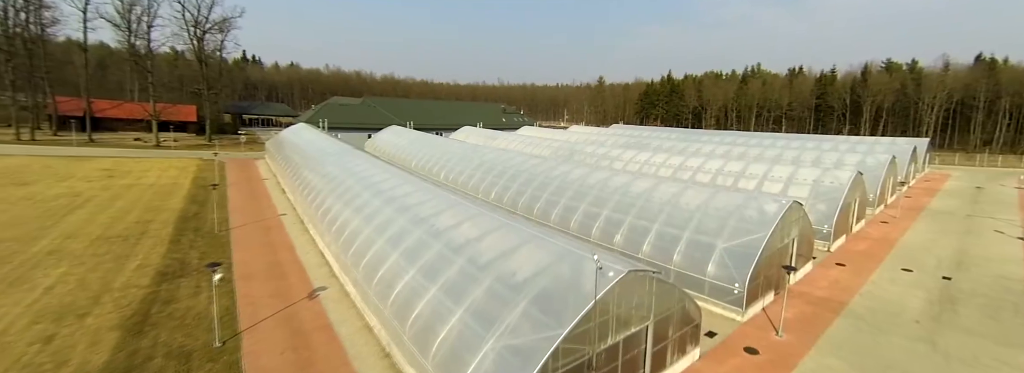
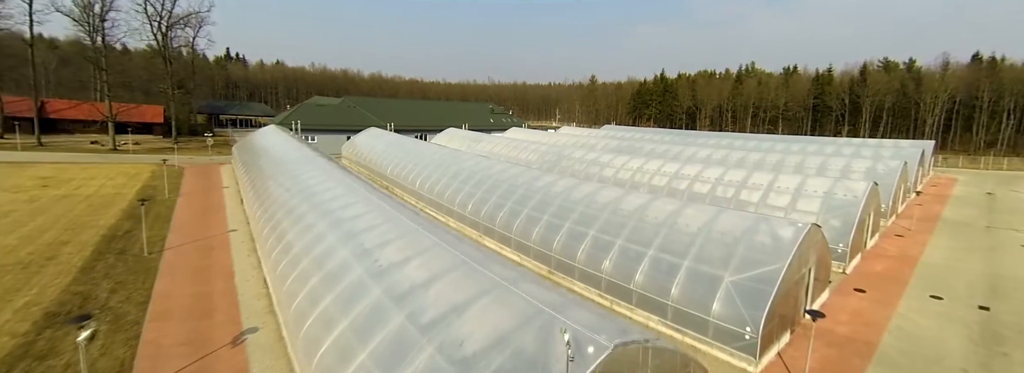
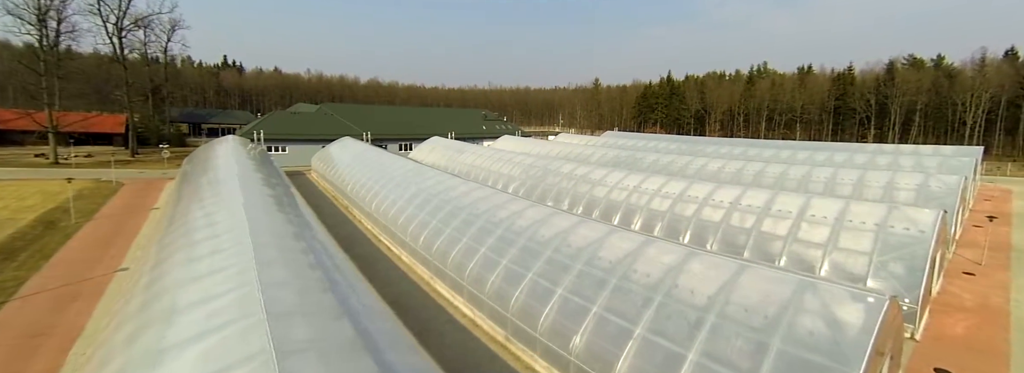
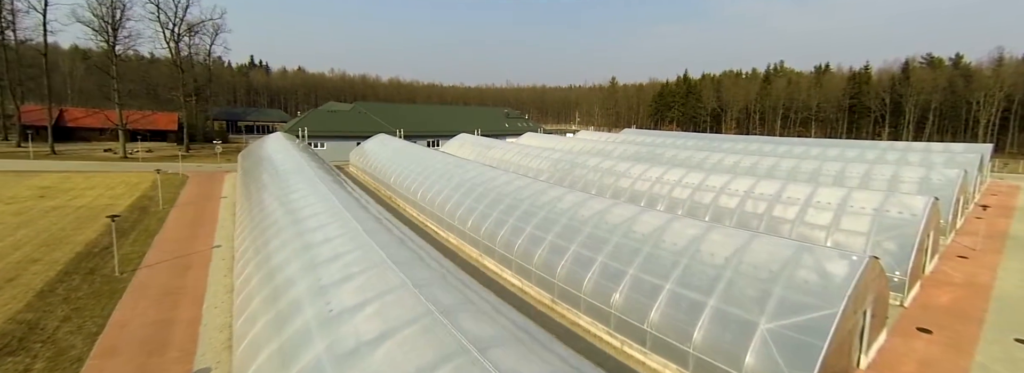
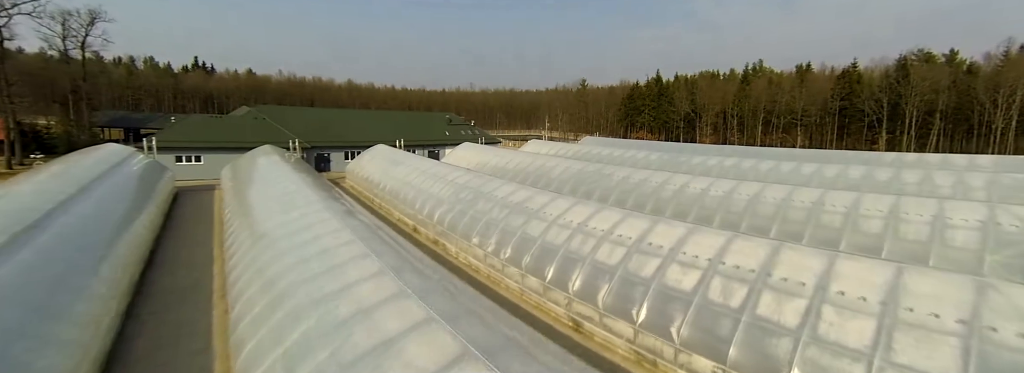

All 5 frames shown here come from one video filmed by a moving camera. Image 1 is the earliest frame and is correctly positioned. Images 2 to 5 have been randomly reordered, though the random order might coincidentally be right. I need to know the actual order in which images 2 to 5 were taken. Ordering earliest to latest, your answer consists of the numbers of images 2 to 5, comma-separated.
2, 4, 3, 5
